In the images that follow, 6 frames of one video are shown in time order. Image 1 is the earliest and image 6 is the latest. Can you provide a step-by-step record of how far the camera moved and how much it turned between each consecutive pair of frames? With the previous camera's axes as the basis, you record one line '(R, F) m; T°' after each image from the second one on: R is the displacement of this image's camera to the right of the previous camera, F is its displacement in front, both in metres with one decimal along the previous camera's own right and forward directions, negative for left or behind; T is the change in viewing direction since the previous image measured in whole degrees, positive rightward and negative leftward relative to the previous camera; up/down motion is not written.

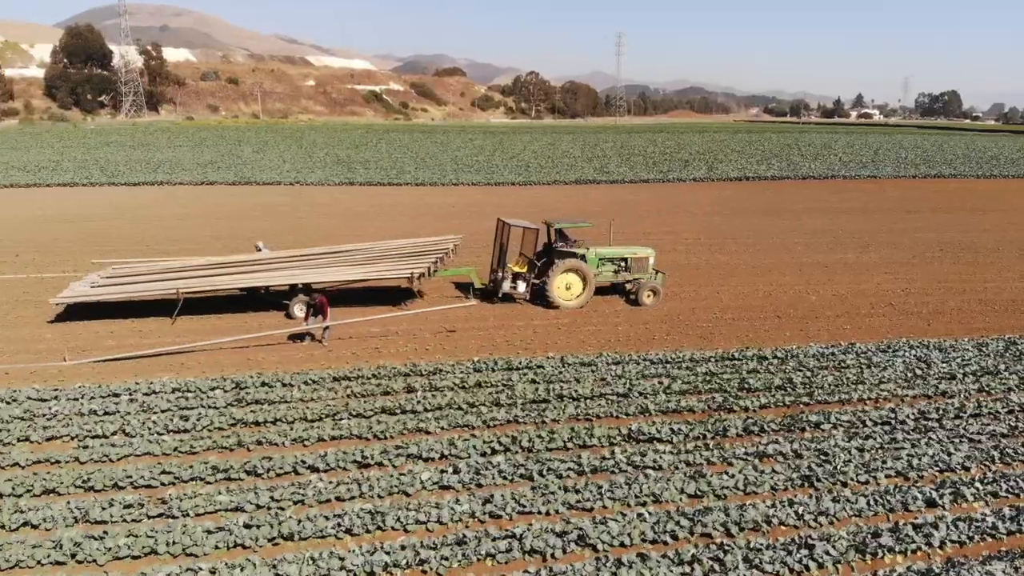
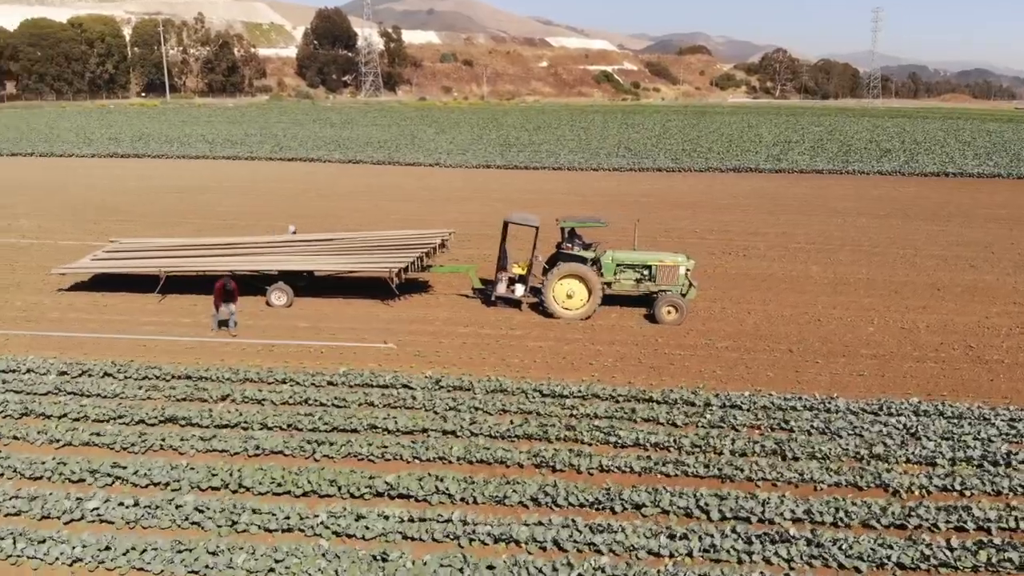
(+4.6, +2.4) m; -18°
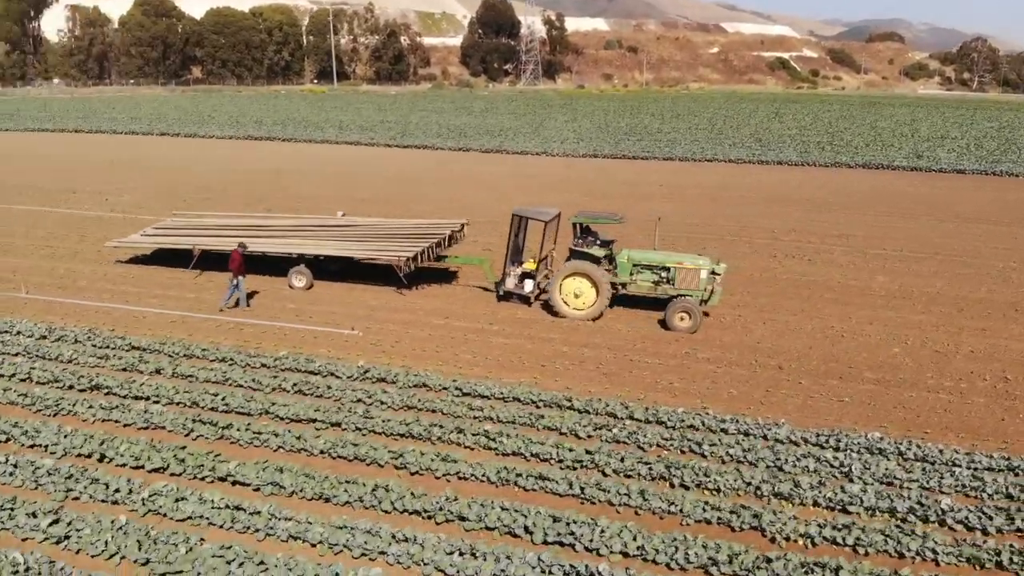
(+2.9, +0.7) m; -12°
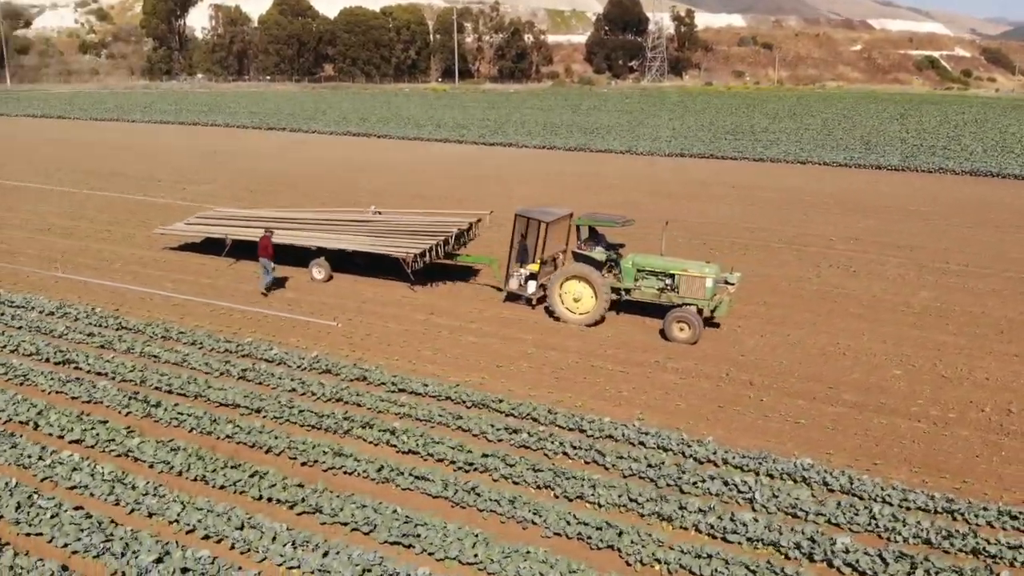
(+2.3, +0.3) m; -9°
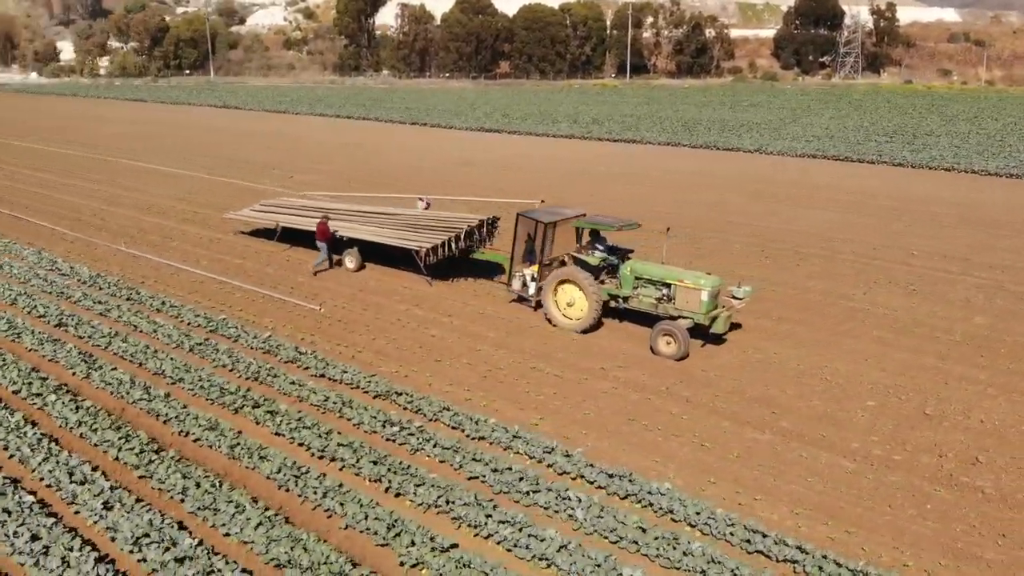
(+3.2, +0.4) m; -13°
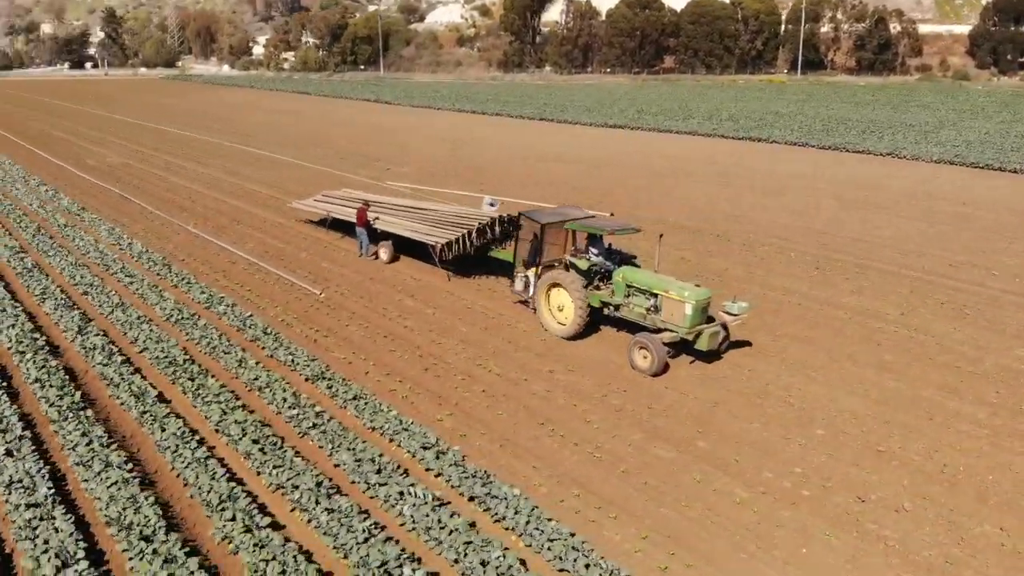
(+2.9, +0.3) m; -12°
